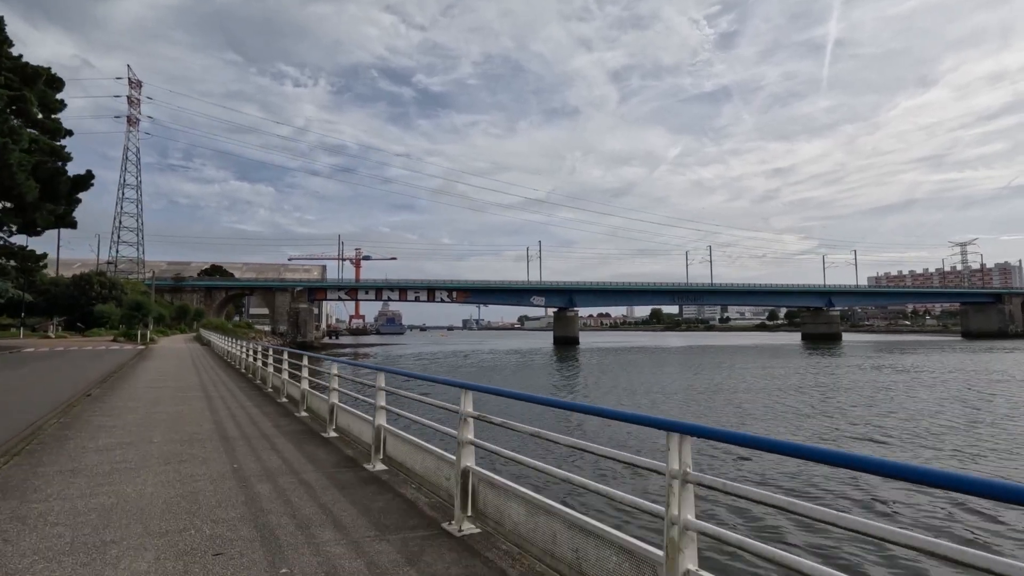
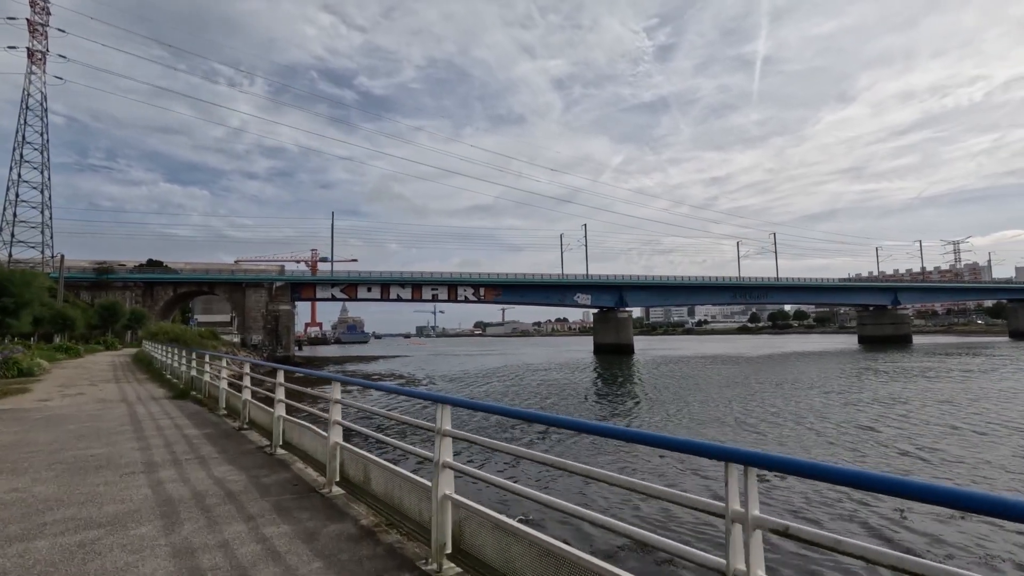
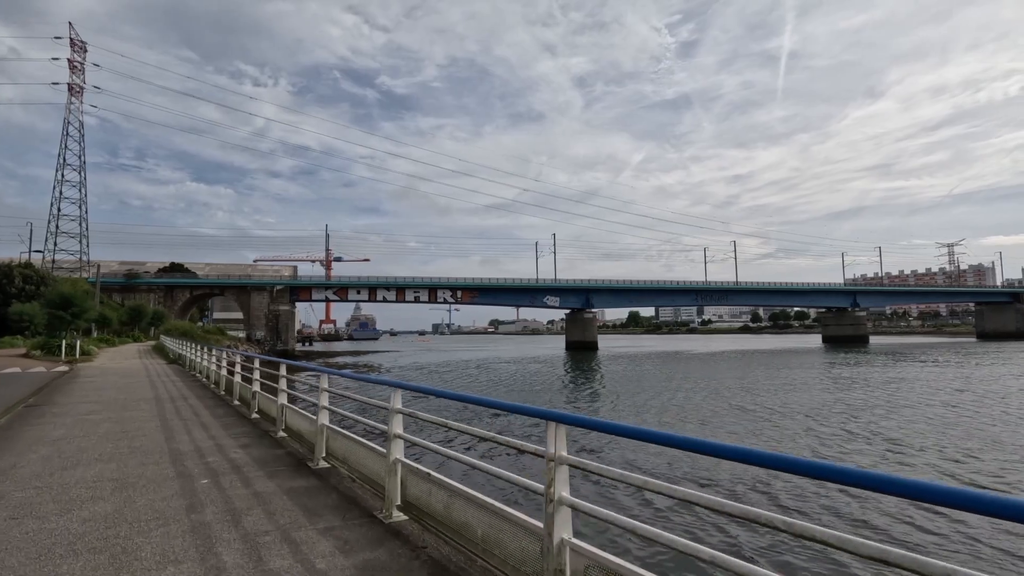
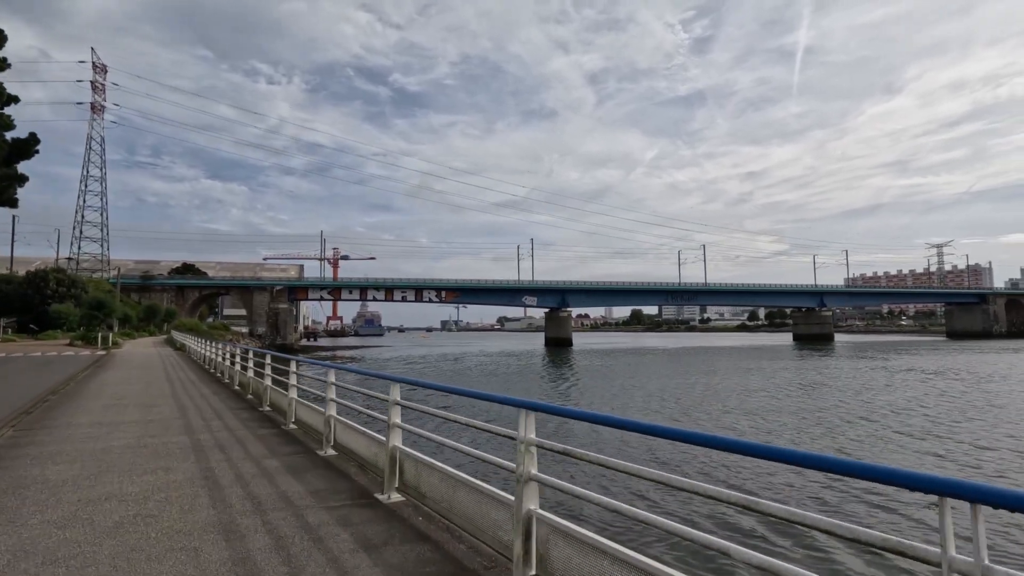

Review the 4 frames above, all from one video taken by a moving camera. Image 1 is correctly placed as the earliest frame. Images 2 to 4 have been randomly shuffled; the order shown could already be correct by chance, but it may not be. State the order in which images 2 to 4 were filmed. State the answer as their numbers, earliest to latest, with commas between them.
4, 3, 2
